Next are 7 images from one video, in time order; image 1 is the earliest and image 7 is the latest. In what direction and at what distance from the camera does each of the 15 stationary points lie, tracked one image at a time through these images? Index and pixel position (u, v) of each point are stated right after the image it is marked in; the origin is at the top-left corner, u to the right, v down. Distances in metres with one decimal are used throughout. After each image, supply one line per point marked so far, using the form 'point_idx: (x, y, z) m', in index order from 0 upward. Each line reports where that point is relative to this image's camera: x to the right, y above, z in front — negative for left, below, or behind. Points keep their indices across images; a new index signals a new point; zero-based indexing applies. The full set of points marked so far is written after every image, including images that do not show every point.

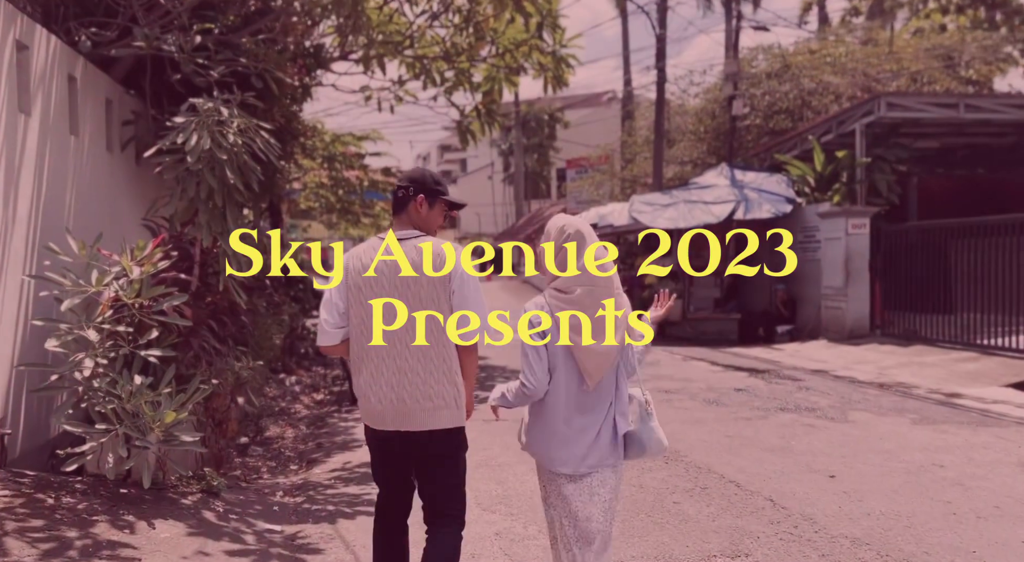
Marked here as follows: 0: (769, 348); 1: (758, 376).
0: (+4.3, -1.1, +14.6) m
1: (+3.1, -1.2, +11.0) m
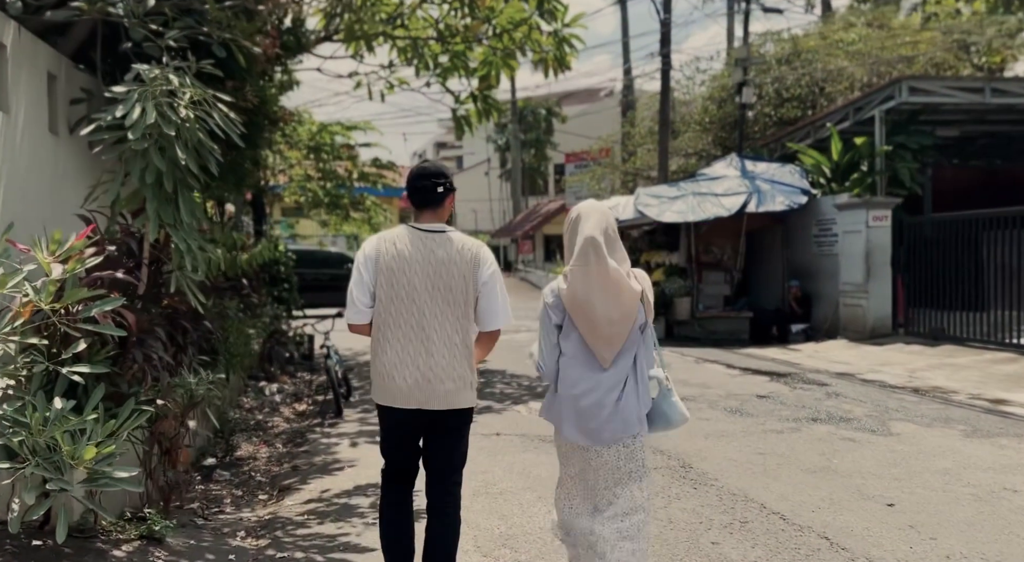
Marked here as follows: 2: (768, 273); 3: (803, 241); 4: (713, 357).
0: (+4.3, -1.1, +13.7) m
1: (+3.1, -1.2, +10.1) m
2: (+4.9, +0.2, +16.7) m
3: (+5.2, +0.7, +15.5) m
4: (+2.9, -1.1, +12.5) m
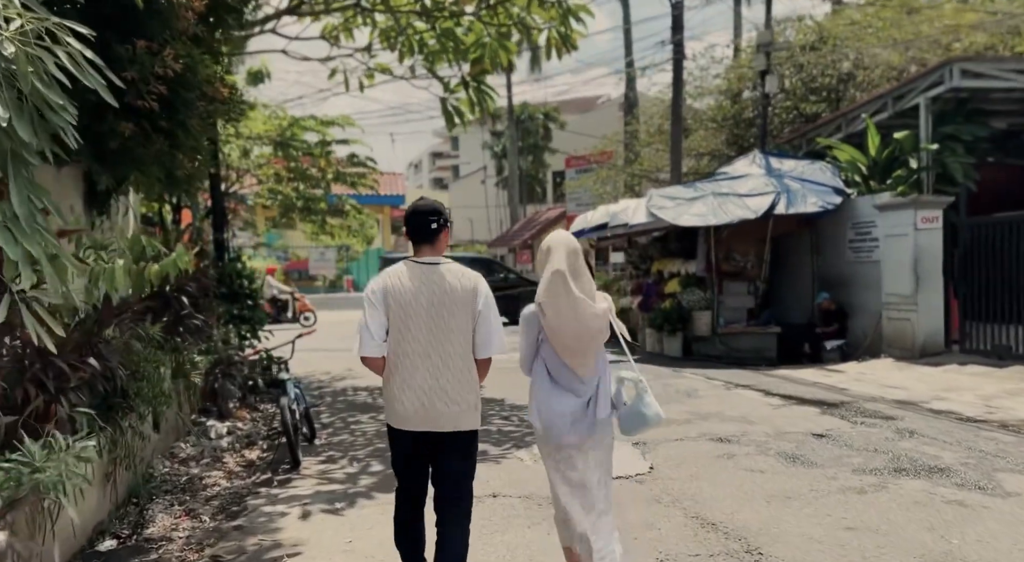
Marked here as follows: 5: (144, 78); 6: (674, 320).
0: (+4.3, -1.2, +12.1) m
1: (+3.1, -1.3, +8.4) m
2: (+4.9, 0.0, +15.0) m
3: (+5.2, +0.5, +13.8) m
4: (+2.9, -1.3, +10.8) m
5: (-2.5, +1.4, +5.8) m
6: (+2.6, -0.6, +14.0) m
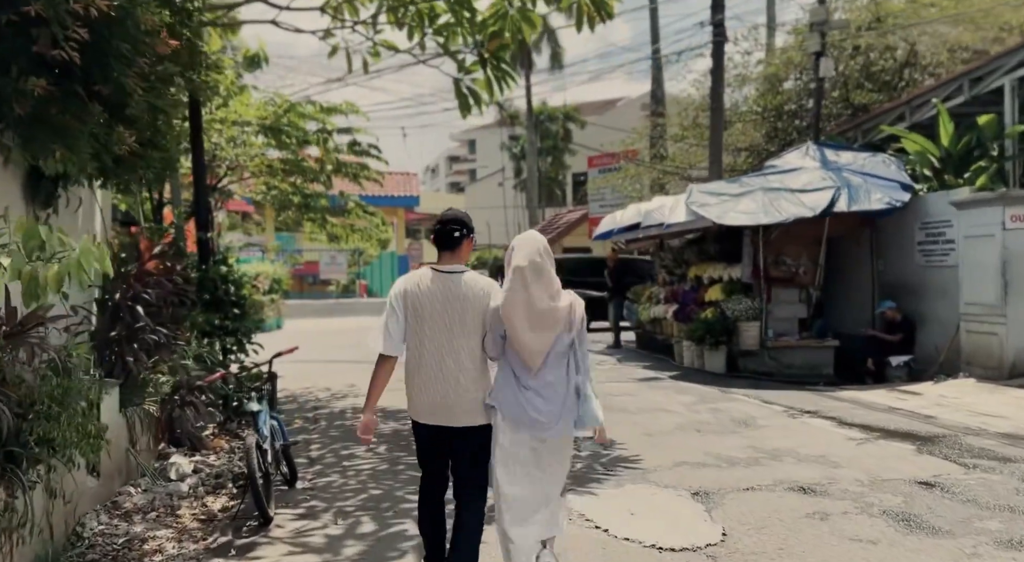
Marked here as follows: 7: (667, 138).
0: (+4.6, -1.3, +10.5) m
1: (+3.3, -1.3, +6.9) m
2: (+5.2, -0.1, +13.5) m
3: (+5.5, +0.4, +12.3) m
4: (+3.1, -1.3, +9.3) m
5: (-2.3, +1.3, +4.4) m
6: (+3.0, -0.7, +12.4) m
7: (+3.5, +3.3, +19.7) m
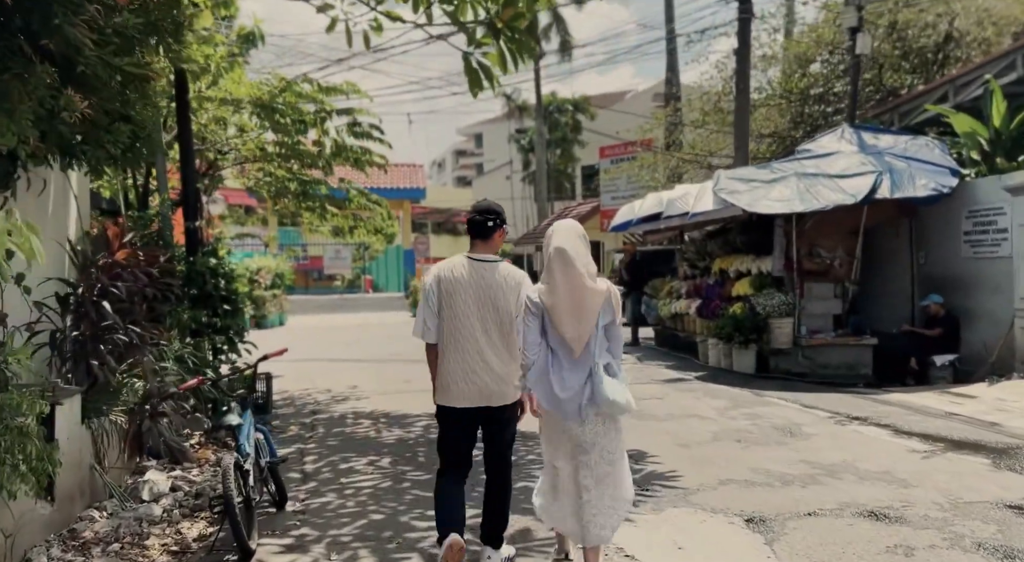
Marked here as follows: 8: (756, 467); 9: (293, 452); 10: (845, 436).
0: (+4.8, -1.2, +9.6) m
1: (+3.5, -1.3, +6.0) m
2: (+5.4, 0.0, +12.6) m
3: (+5.7, +0.5, +11.4) m
4: (+3.3, -1.3, +8.4) m
5: (-2.2, +1.4, +3.6) m
6: (+3.1, -0.6, +11.6) m
7: (+3.8, +3.4, +18.9) m
8: (+1.7, -1.3, +6.2) m
9: (-1.8, -1.4, +7.1) m
10: (+2.8, -1.3, +7.3) m
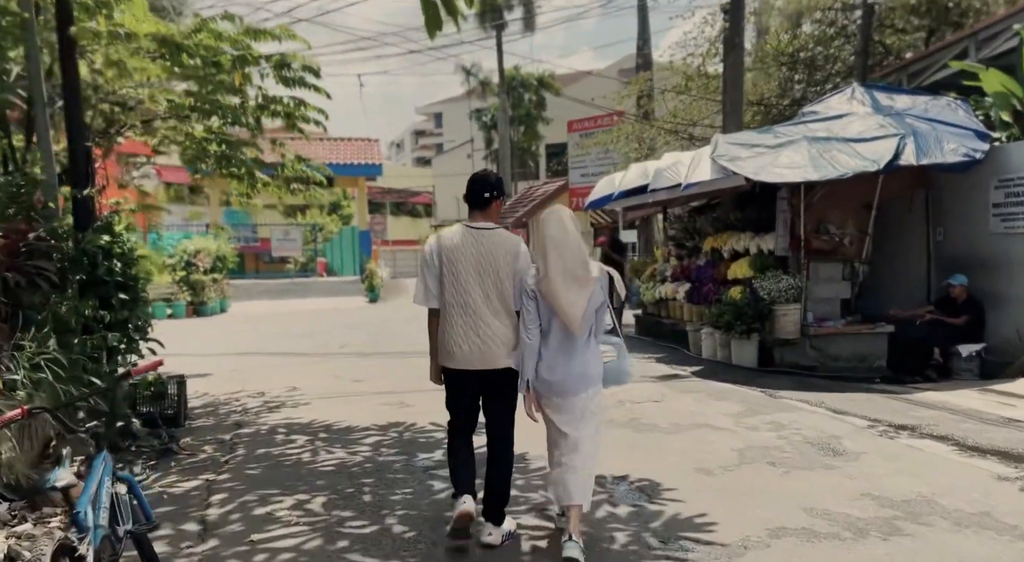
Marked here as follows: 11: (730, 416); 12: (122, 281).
0: (+4.5, -1.0, +8.3) m
1: (+3.3, -1.2, +4.6) m
2: (+5.0, +0.2, +11.2) m
3: (+5.3, +0.8, +10.0) m
4: (+3.0, -1.1, +7.0) m
5: (-2.2, +1.4, +1.8) m
6: (+2.8, -0.4, +10.1) m
7: (+3.0, +3.8, +17.3) m
8: (+1.6, -1.2, +4.7) m
9: (-2.0, -1.3, +5.4) m
10: (+2.6, -1.1, +5.8) m
11: (+1.8, -1.1, +7.0) m
12: (-3.1, 0.0, +6.9) m
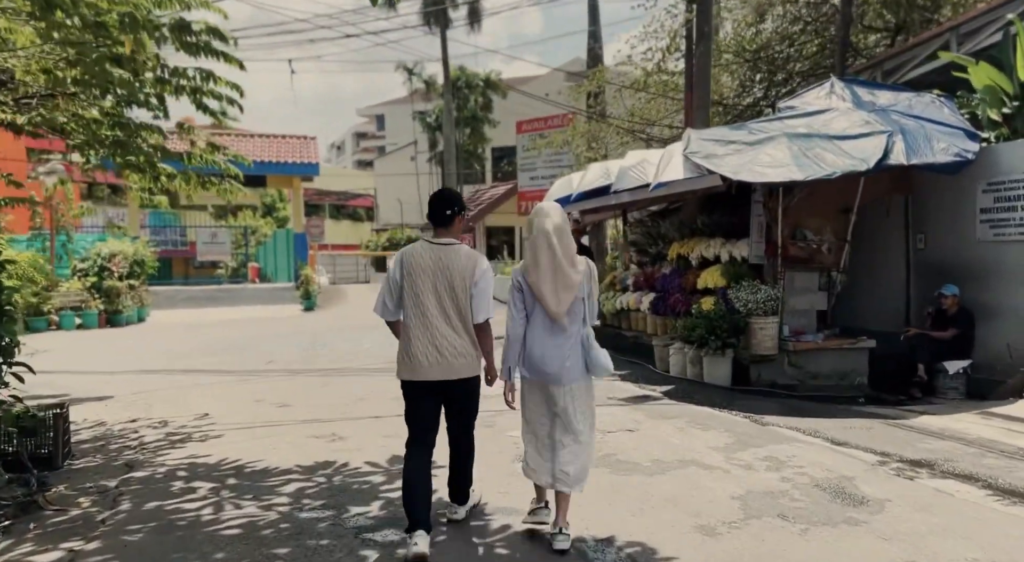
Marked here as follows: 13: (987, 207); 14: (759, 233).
0: (+4.0, -1.1, +7.4) m
1: (+3.2, -1.2, +3.7) m
2: (+4.4, +0.1, +10.4) m
3: (+4.8, +0.6, +9.2) m
4: (+2.7, -1.2, +6.1) m
5: (-2.2, +1.4, +0.6) m
6: (+2.2, -0.5, +9.2) m
7: (+2.0, +3.6, +16.4) m
8: (+1.4, -1.3, +3.7) m
9: (-2.2, -1.3, +4.1) m
10: (+2.3, -1.2, +4.8) m
11: (+1.4, -1.2, +6.0) m
12: (-3.4, -0.1, +5.6) m
13: (+4.8, +0.8, +8.7) m
14: (+2.7, +0.5, +9.3) m
